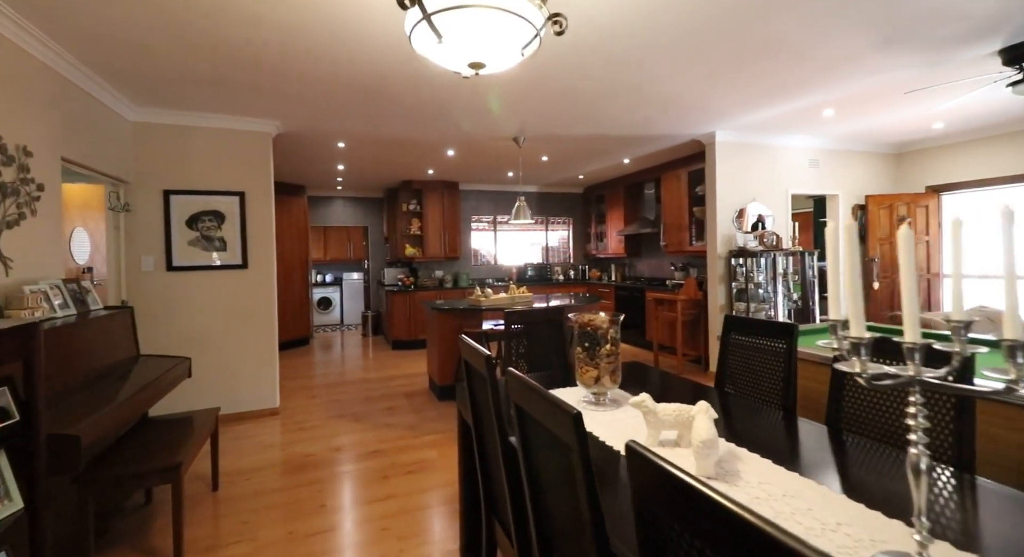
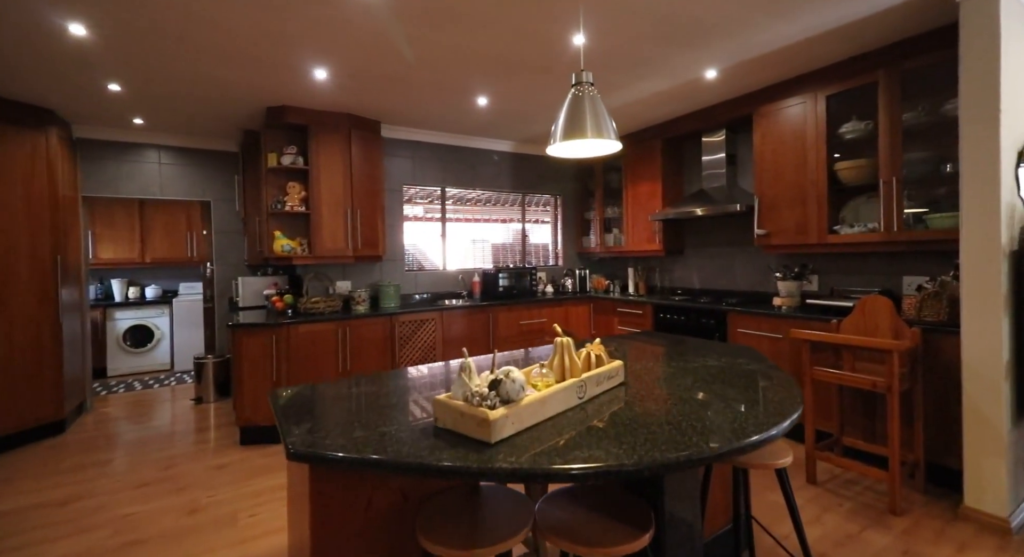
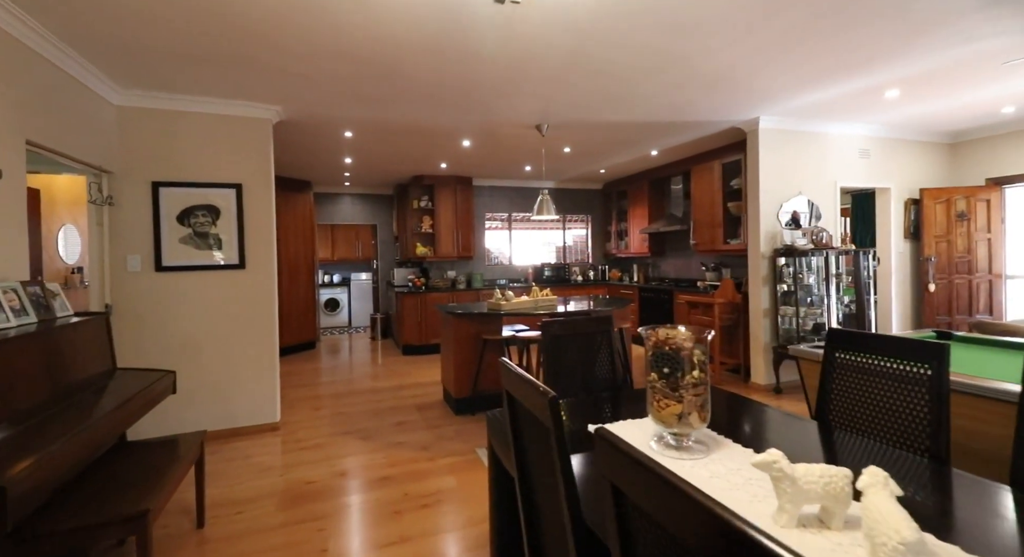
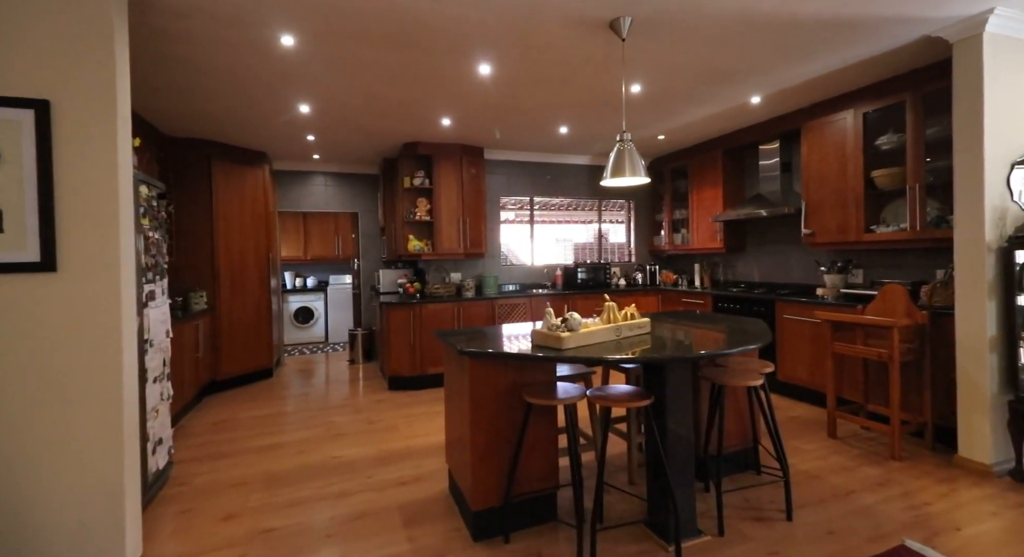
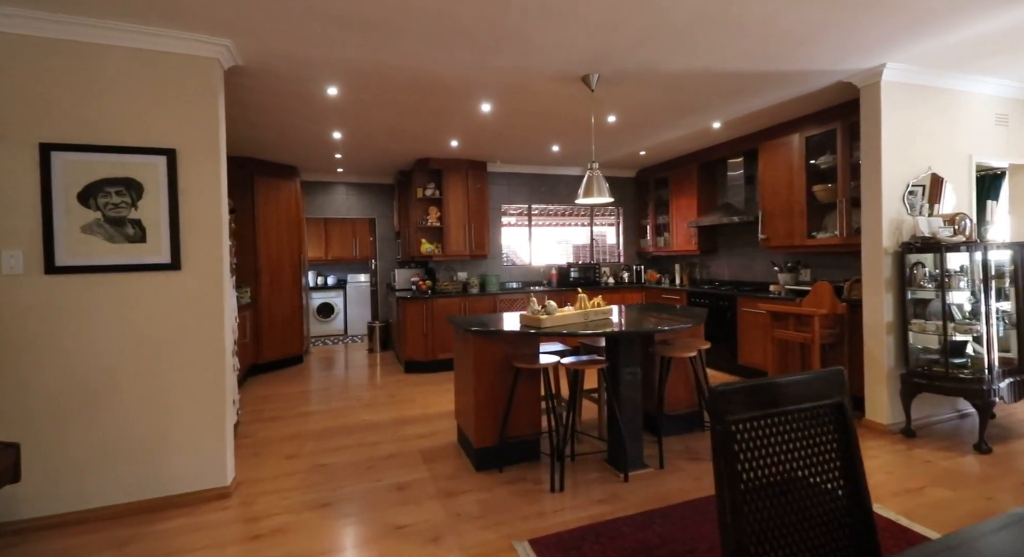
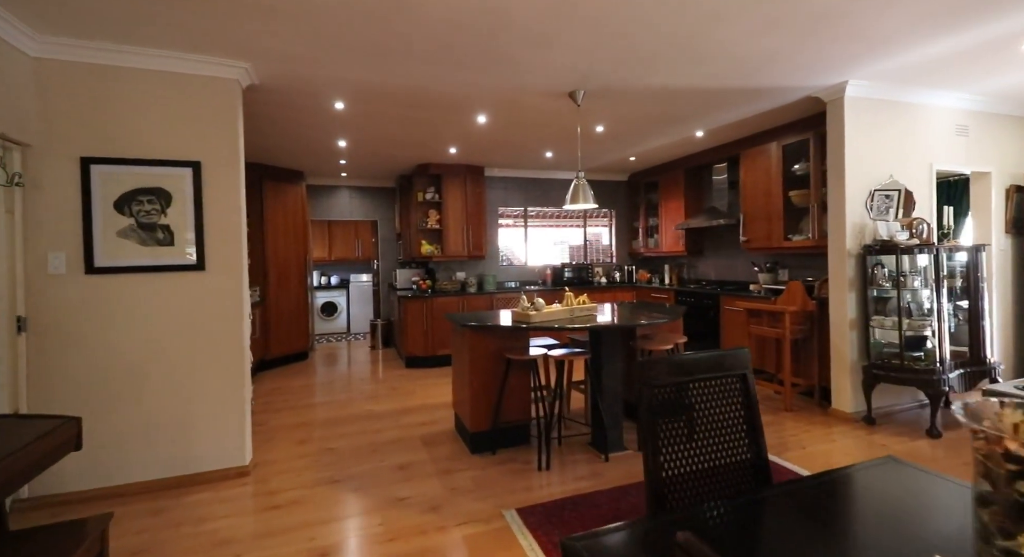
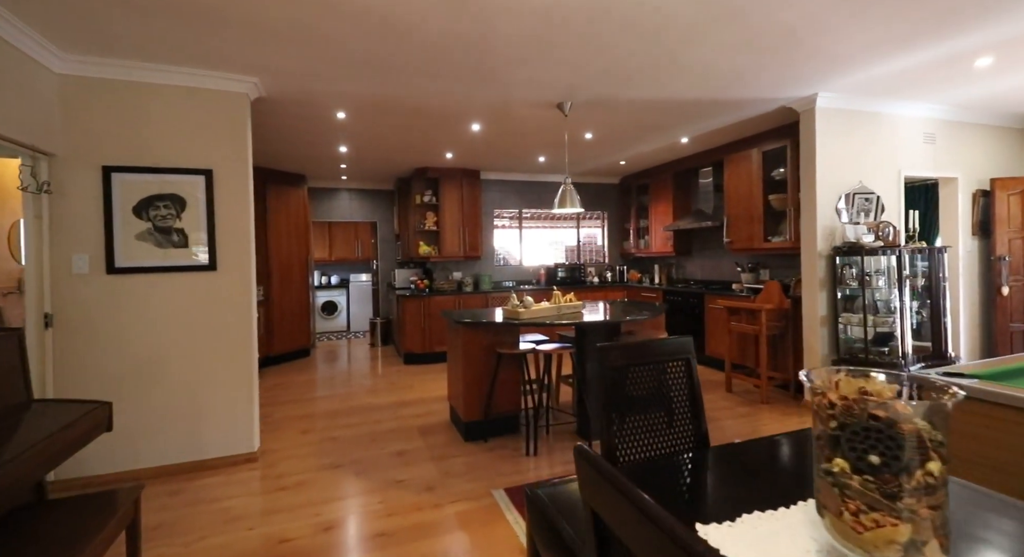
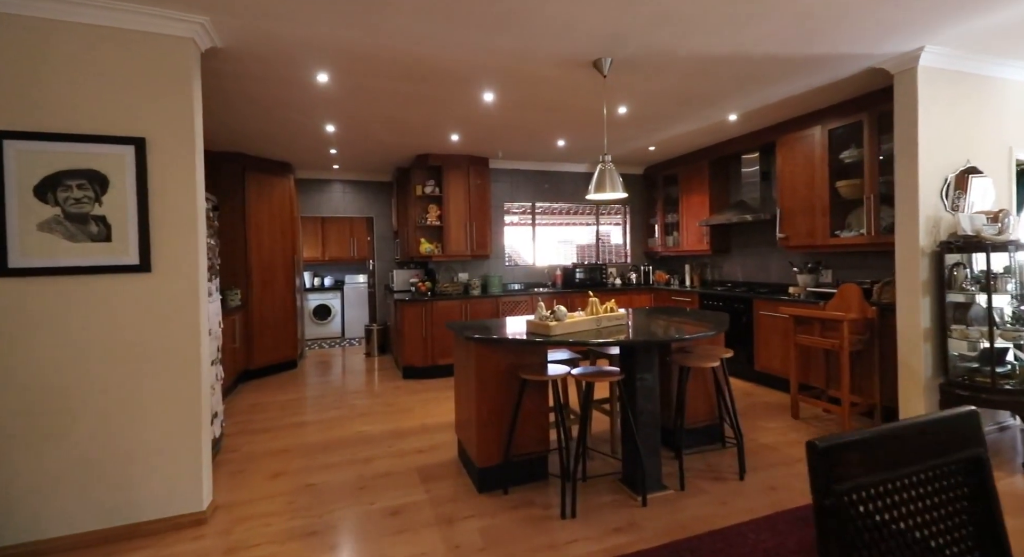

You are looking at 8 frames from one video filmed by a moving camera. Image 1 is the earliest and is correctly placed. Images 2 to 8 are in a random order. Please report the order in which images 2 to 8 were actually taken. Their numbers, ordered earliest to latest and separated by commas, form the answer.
3, 7, 6, 5, 8, 4, 2
